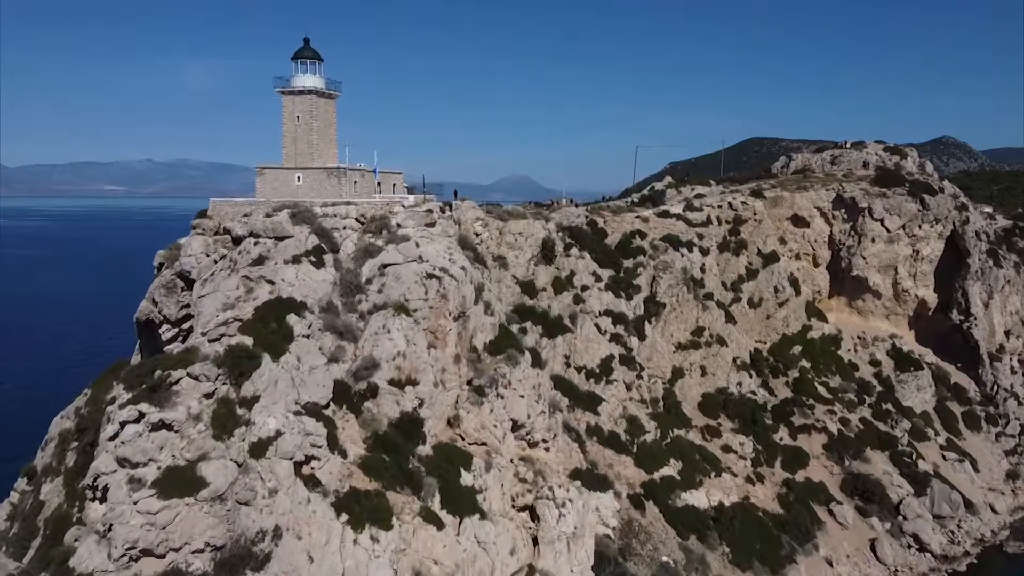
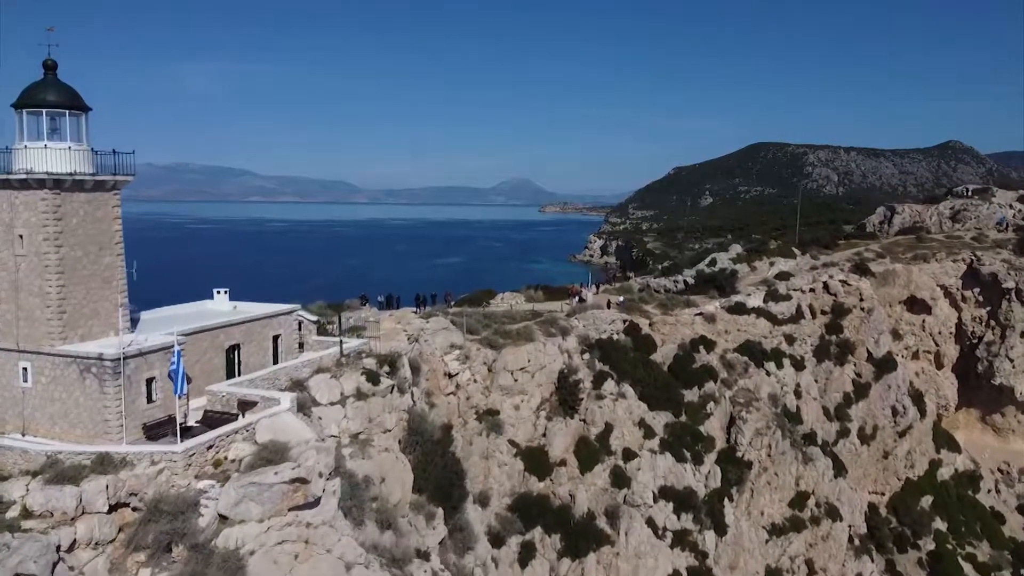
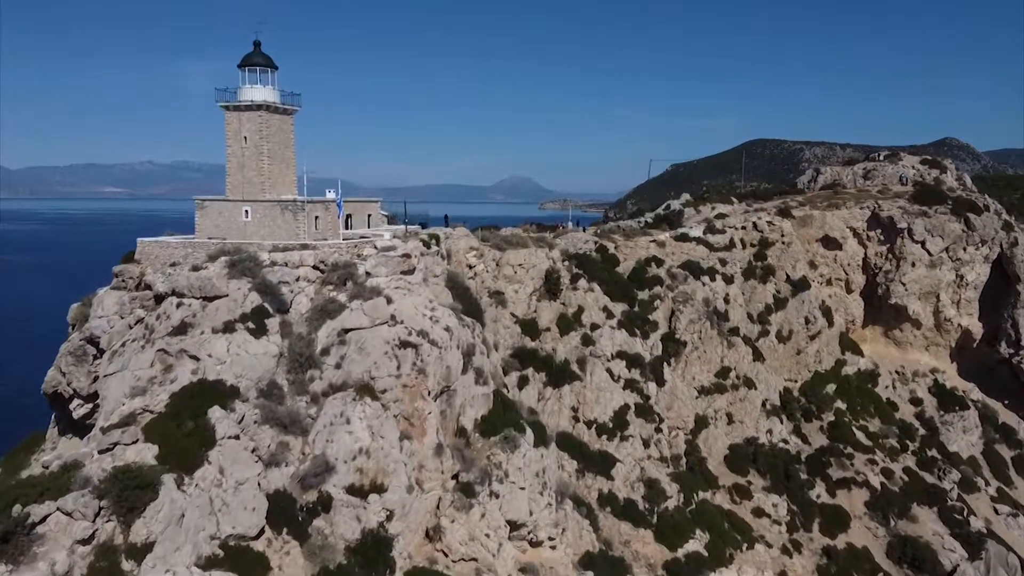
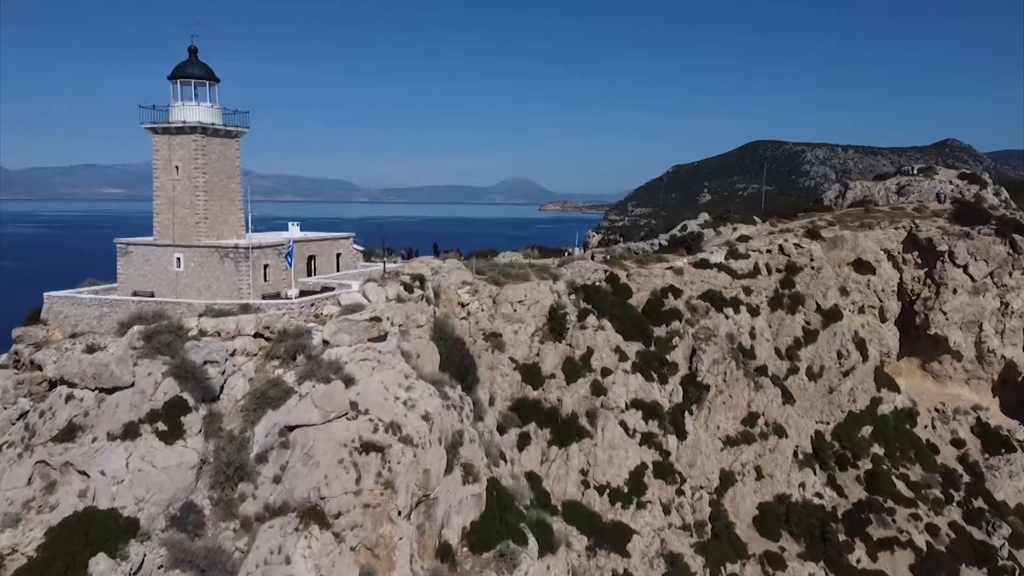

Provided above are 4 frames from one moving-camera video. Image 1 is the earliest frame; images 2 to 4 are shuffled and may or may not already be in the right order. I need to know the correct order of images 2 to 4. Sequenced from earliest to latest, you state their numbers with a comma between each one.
3, 4, 2
